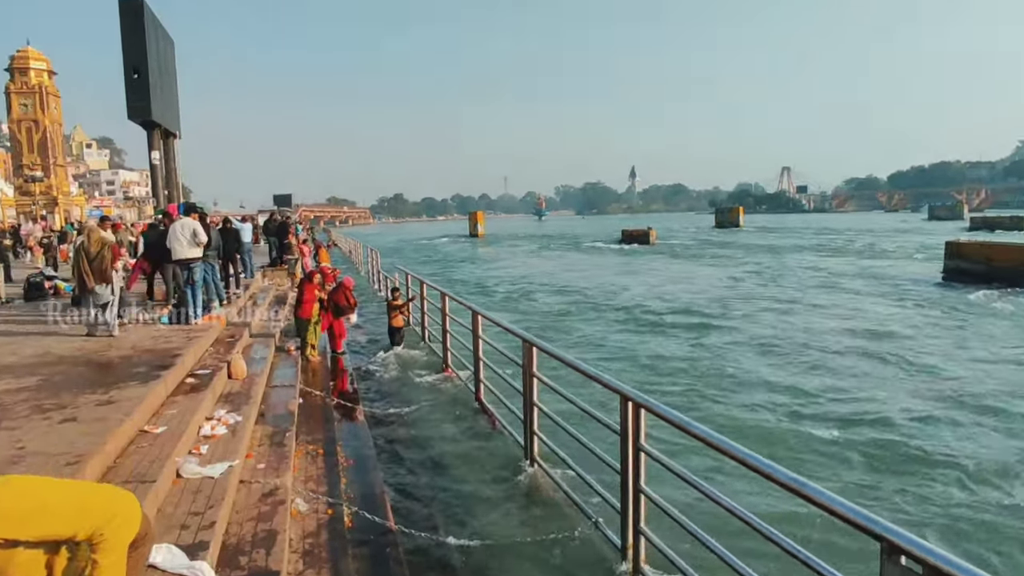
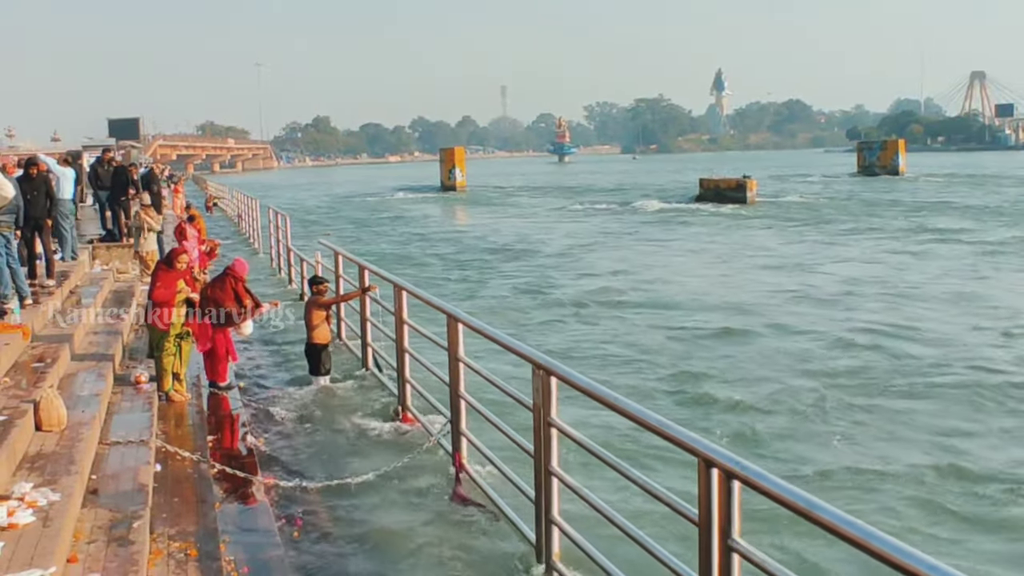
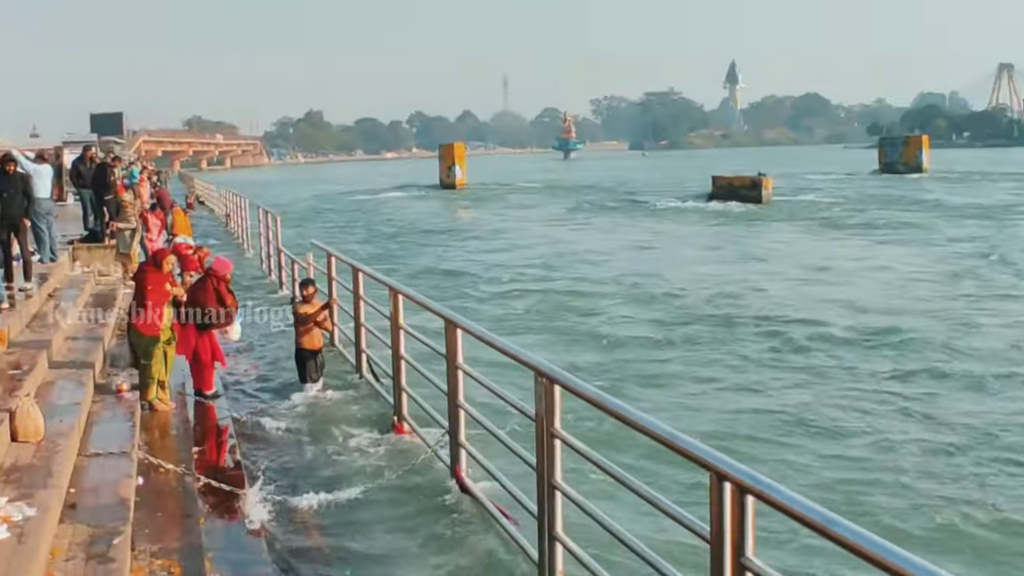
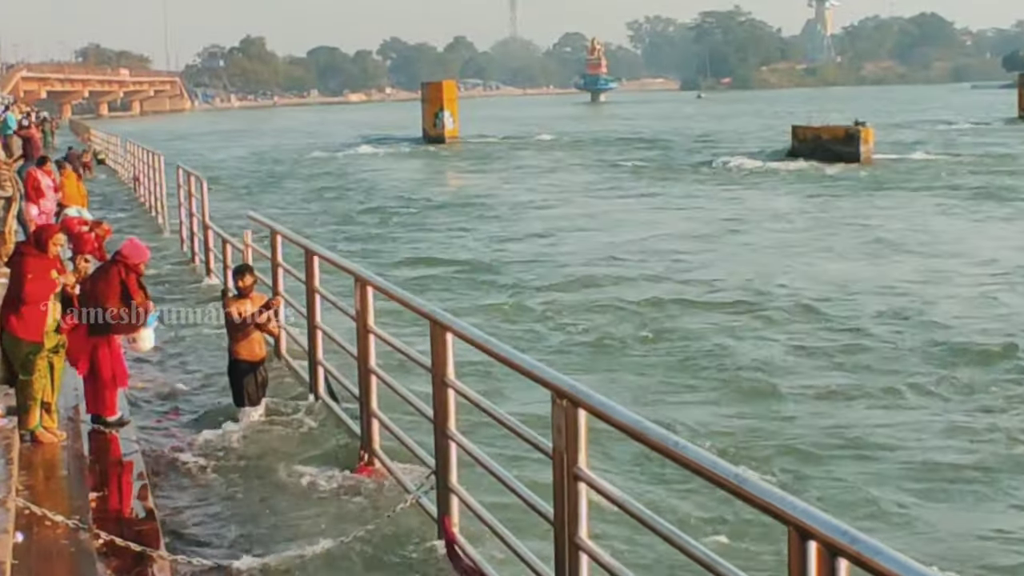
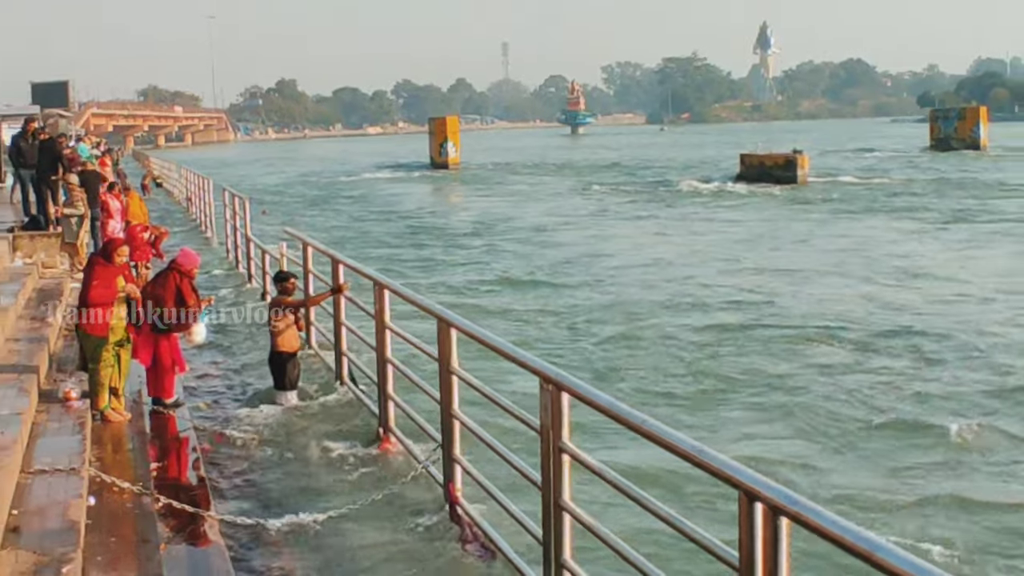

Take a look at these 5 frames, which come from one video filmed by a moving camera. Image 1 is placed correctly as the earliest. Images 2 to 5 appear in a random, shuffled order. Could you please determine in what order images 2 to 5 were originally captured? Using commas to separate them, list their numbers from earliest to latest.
3, 4, 5, 2
